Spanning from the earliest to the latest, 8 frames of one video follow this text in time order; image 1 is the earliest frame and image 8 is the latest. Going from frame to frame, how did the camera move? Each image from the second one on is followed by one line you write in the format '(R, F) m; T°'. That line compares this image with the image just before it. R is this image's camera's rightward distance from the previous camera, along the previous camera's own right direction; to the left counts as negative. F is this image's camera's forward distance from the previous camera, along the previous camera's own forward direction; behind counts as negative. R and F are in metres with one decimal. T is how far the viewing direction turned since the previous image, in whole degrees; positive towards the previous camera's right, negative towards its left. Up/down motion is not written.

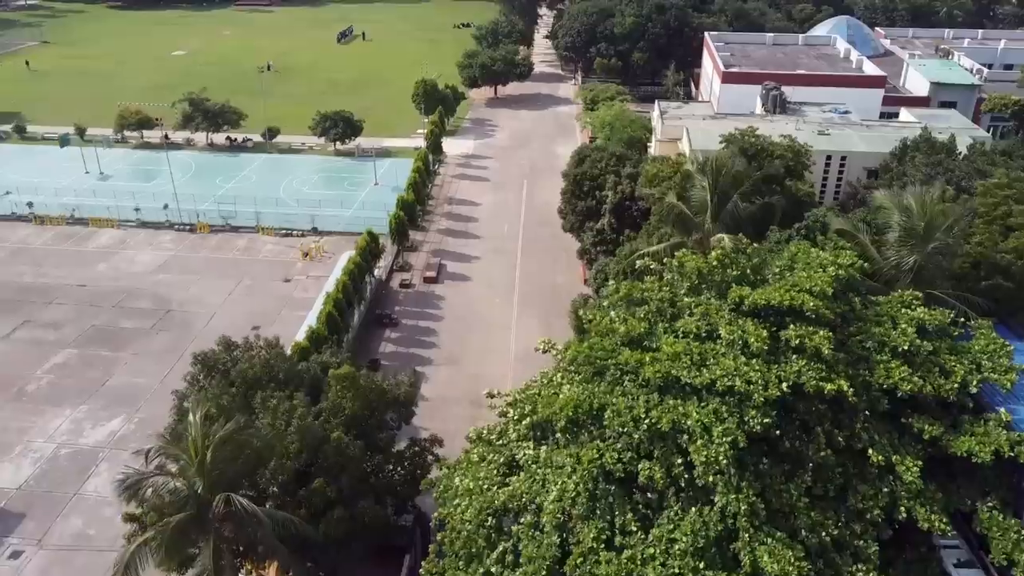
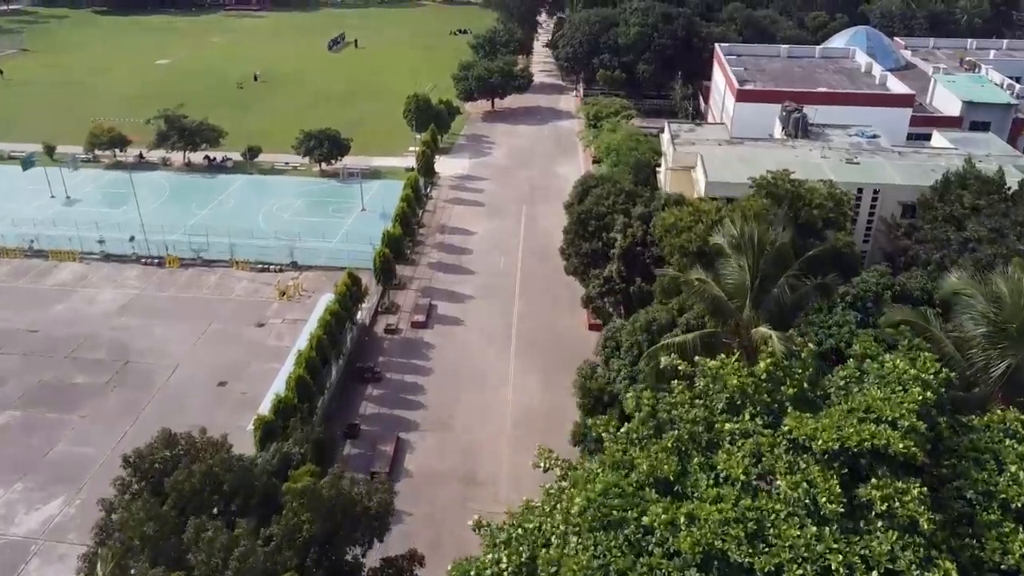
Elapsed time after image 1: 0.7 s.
(+0.1, +3.6) m; 0°
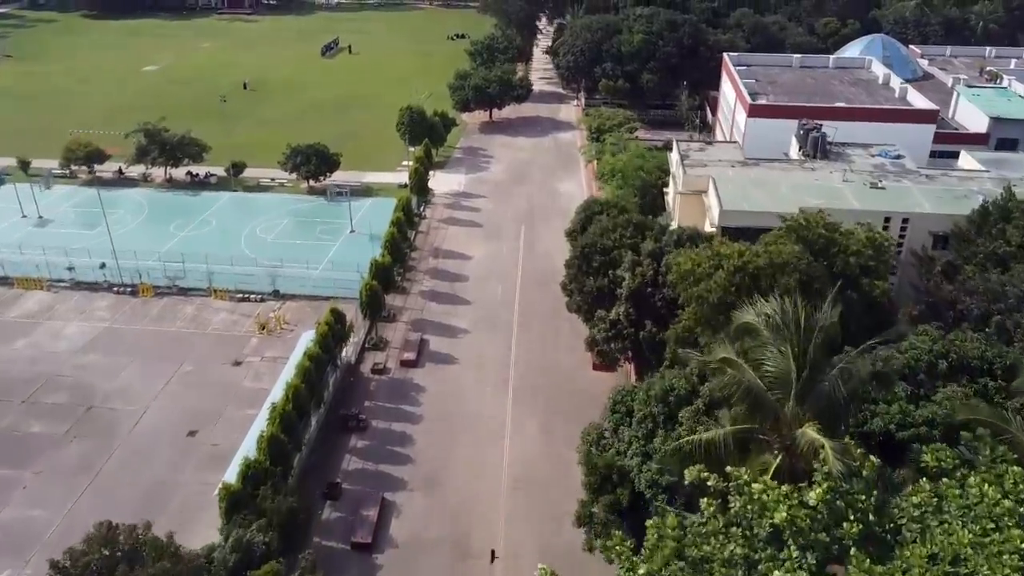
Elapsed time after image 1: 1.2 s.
(+0.1, +2.7) m; 0°
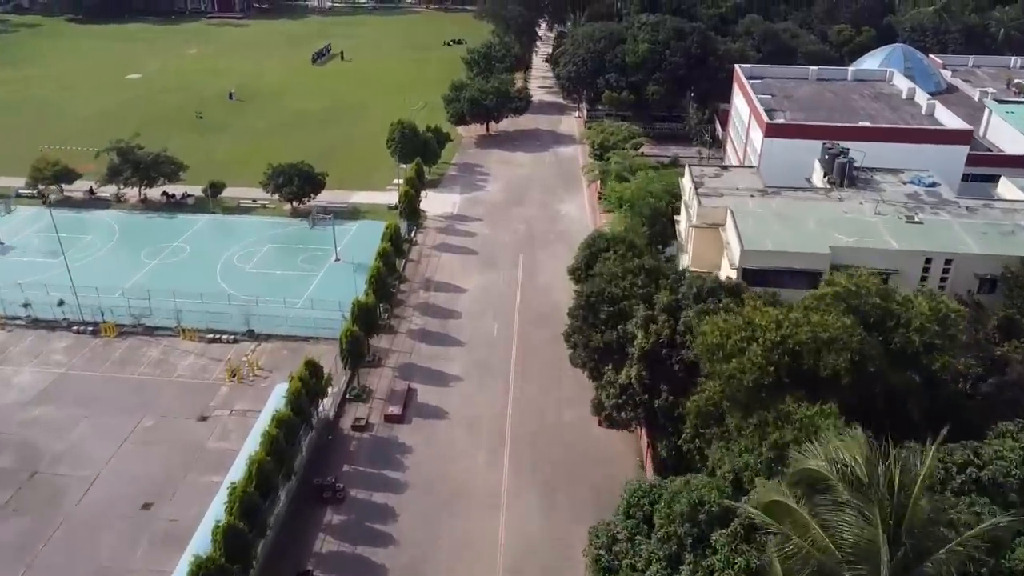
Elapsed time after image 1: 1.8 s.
(+0.1, +3.3) m; 0°
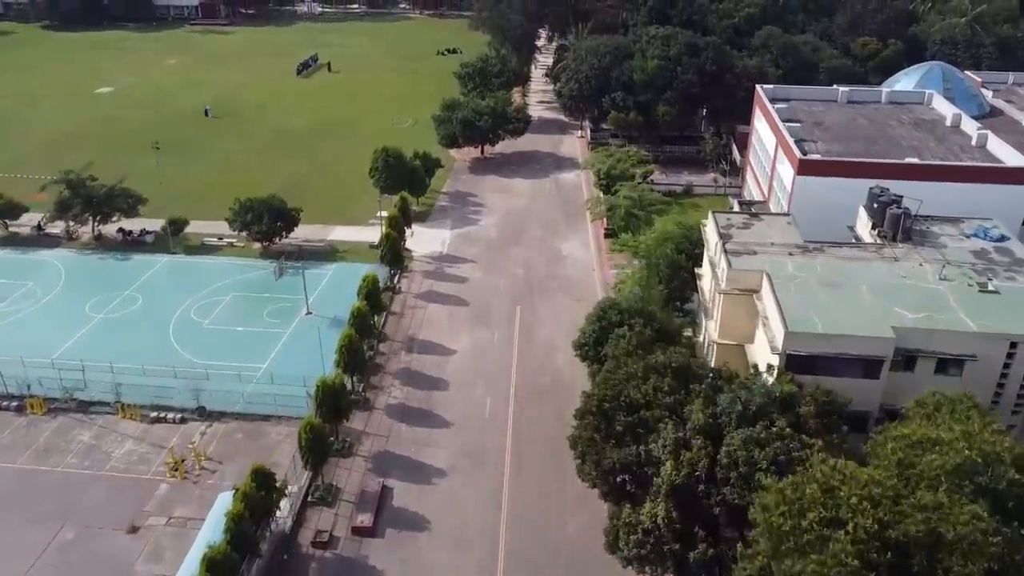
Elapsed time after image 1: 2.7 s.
(+0.2, +5.0) m; 0°
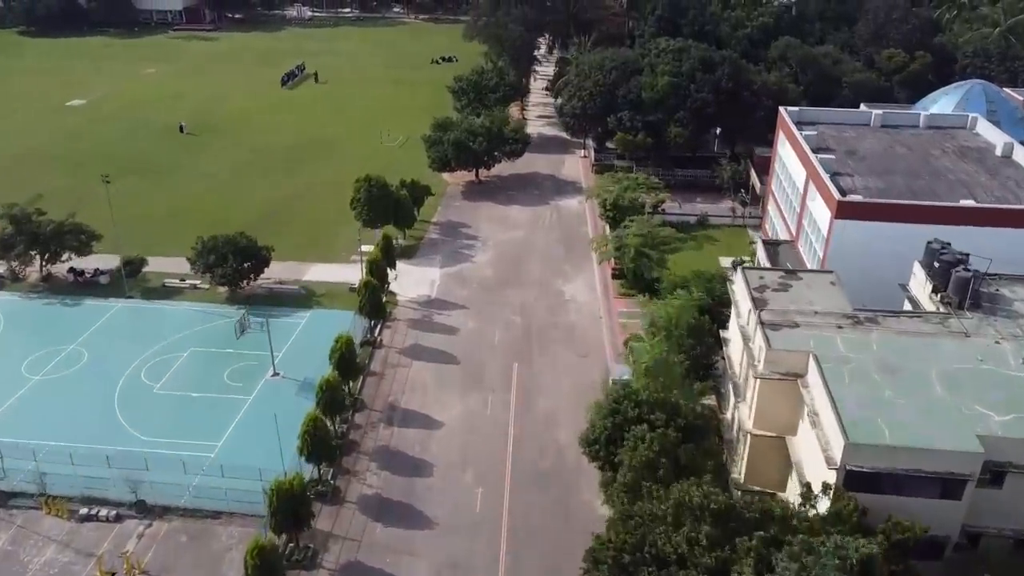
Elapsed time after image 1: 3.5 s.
(+0.1, +4.5) m; 0°
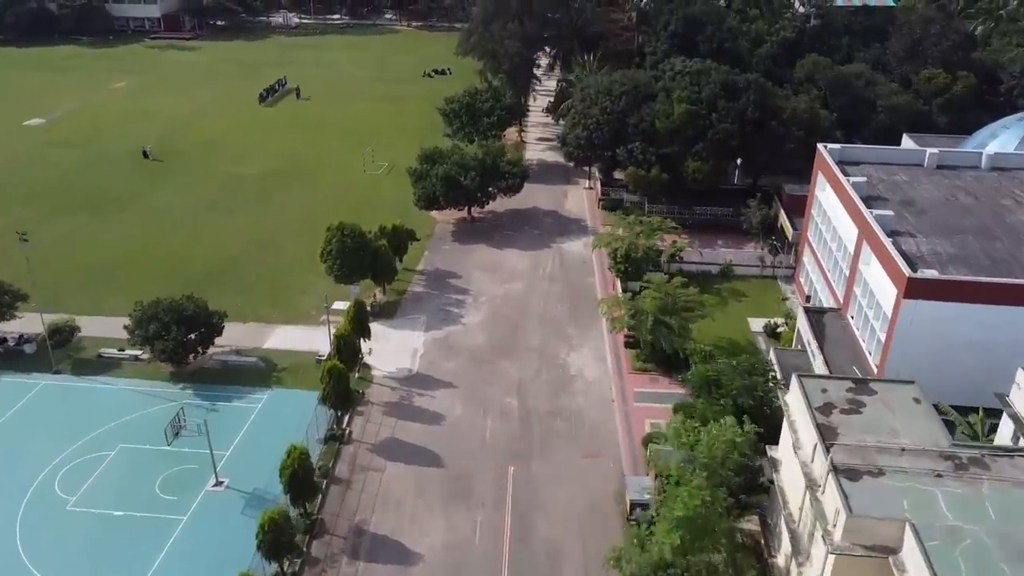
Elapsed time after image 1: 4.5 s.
(+0.1, +5.6) m; 0°
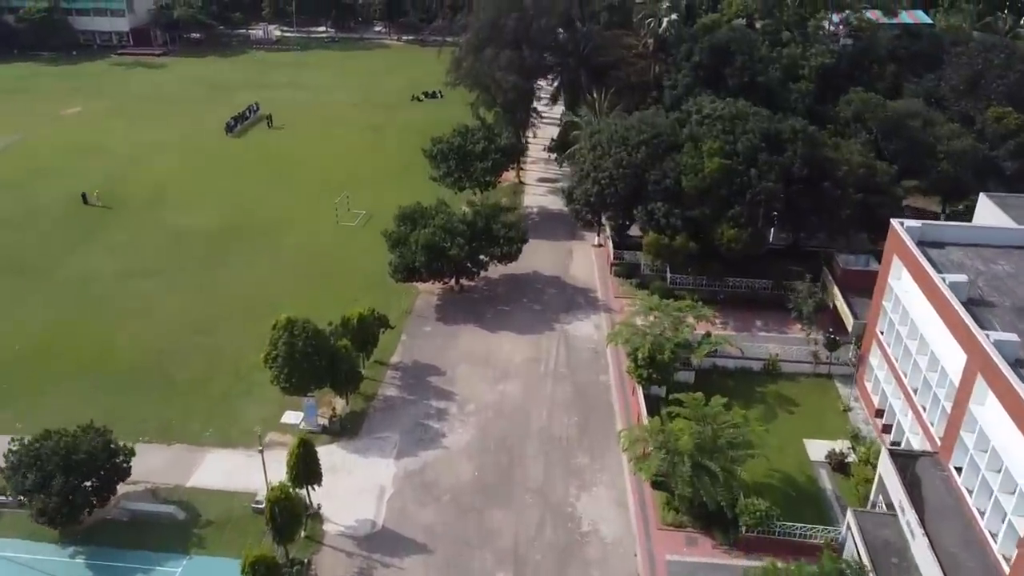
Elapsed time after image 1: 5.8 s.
(+0.2, +7.3) m; 0°
